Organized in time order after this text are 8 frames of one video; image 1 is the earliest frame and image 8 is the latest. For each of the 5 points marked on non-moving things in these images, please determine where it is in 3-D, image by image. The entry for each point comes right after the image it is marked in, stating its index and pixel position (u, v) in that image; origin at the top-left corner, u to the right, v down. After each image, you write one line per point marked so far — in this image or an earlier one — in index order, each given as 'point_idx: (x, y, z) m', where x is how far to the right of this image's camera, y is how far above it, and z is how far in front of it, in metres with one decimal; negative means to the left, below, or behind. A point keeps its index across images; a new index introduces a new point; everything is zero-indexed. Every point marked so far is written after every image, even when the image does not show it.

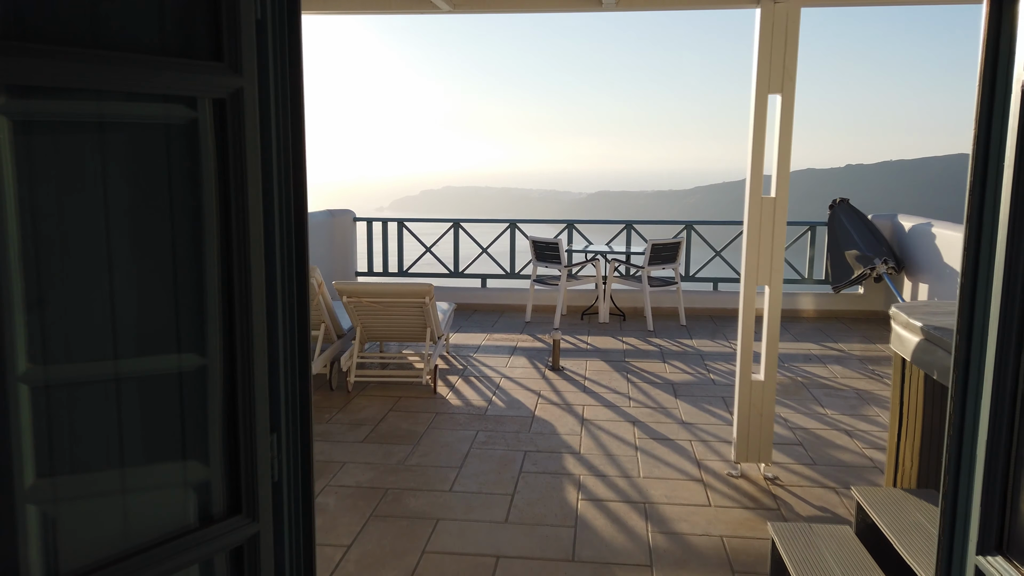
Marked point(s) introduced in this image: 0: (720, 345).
0: (+1.6, -0.4, +5.6) m
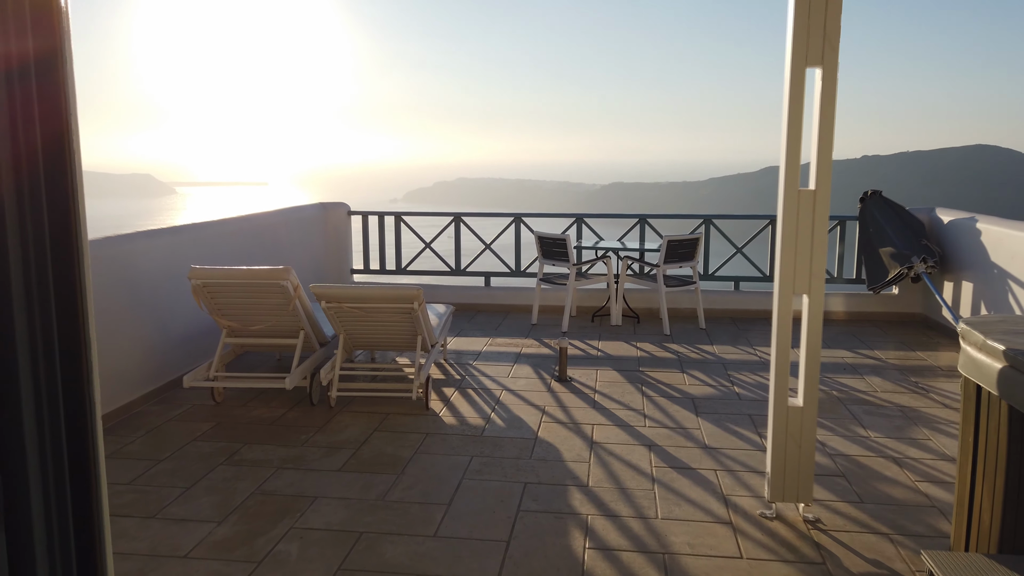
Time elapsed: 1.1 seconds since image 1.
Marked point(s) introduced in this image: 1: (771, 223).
0: (+1.6, -0.4, +5.1) m
1: (+2.2, +0.5, +6.1) m
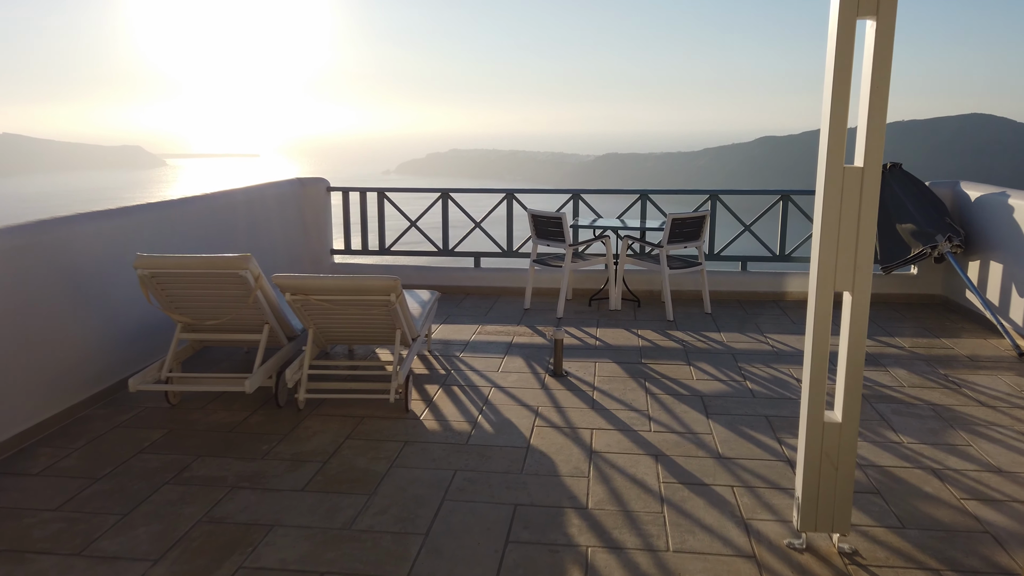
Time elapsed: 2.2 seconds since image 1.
0: (+1.5, -0.3, +4.7) m
1: (+2.1, +0.7, +5.7) m
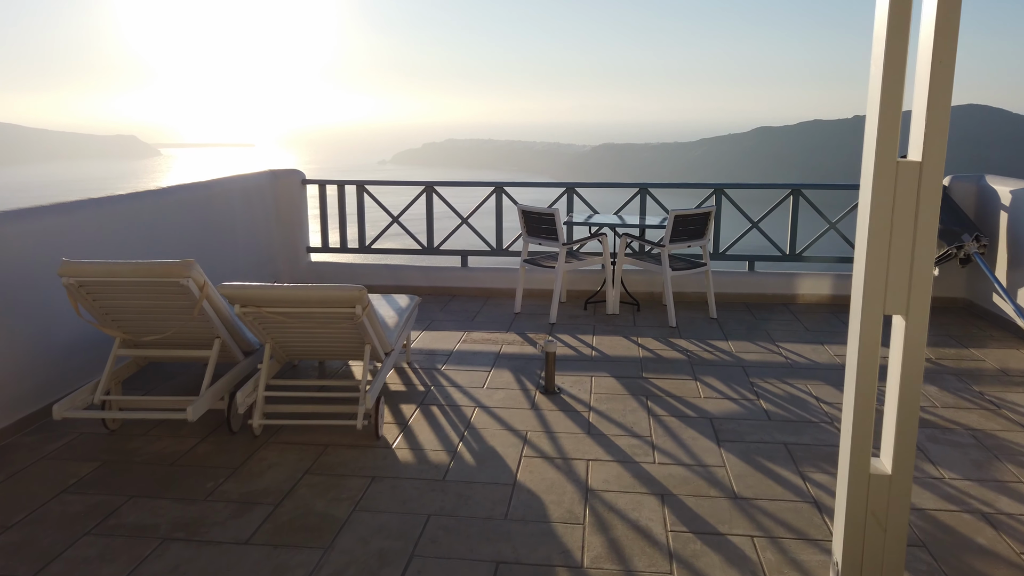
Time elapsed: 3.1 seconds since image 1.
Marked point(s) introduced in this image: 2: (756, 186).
0: (+1.5, -0.4, +4.2) m
1: (+2.0, +0.7, +5.3) m
2: (+1.8, +0.7, +5.4) m
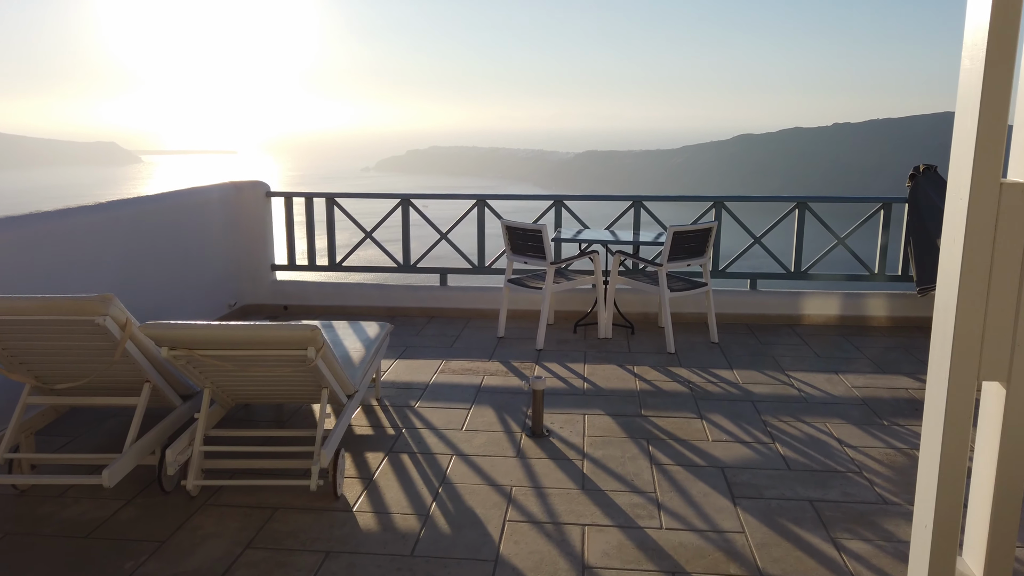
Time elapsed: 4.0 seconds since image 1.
0: (+1.4, -0.5, +3.8) m
1: (+1.9, +0.5, +4.9) m
2: (+1.7, +0.6, +5.0) m
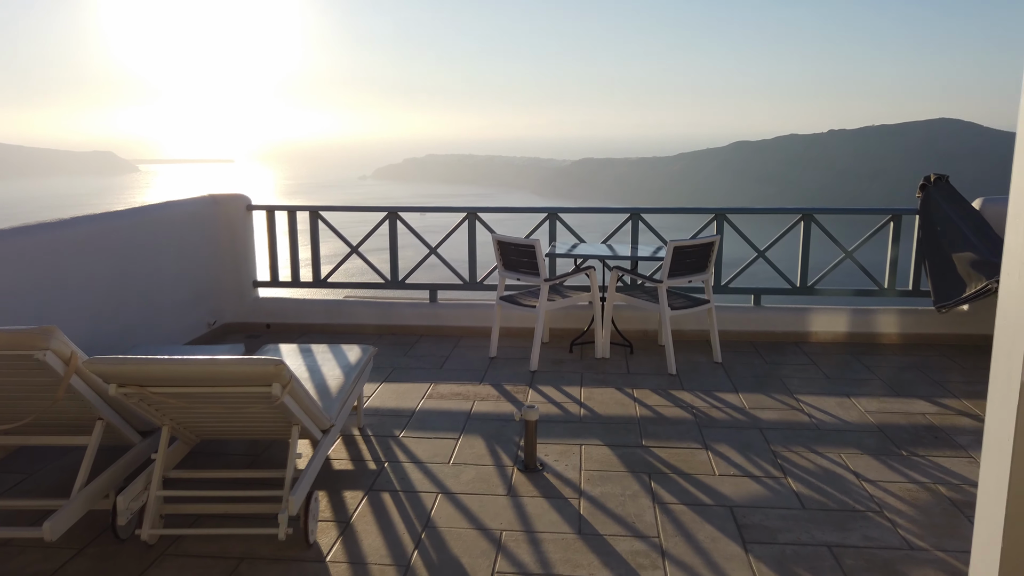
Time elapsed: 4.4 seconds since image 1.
0: (+1.3, -0.6, +3.6) m
1: (+1.8, +0.4, +4.7) m
2: (+1.6, +0.5, +4.8) m
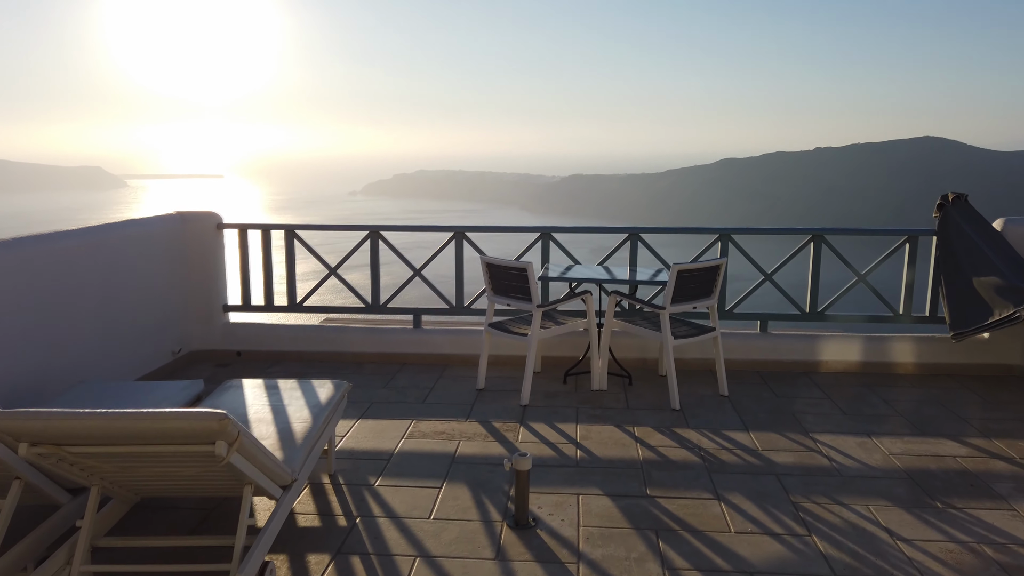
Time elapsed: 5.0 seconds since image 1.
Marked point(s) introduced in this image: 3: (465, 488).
0: (+1.3, -0.7, +3.3) m
1: (+1.8, +0.3, +4.4) m
2: (+1.5, +0.3, +4.5) m
3: (-0.2, -0.8, +2.9) m
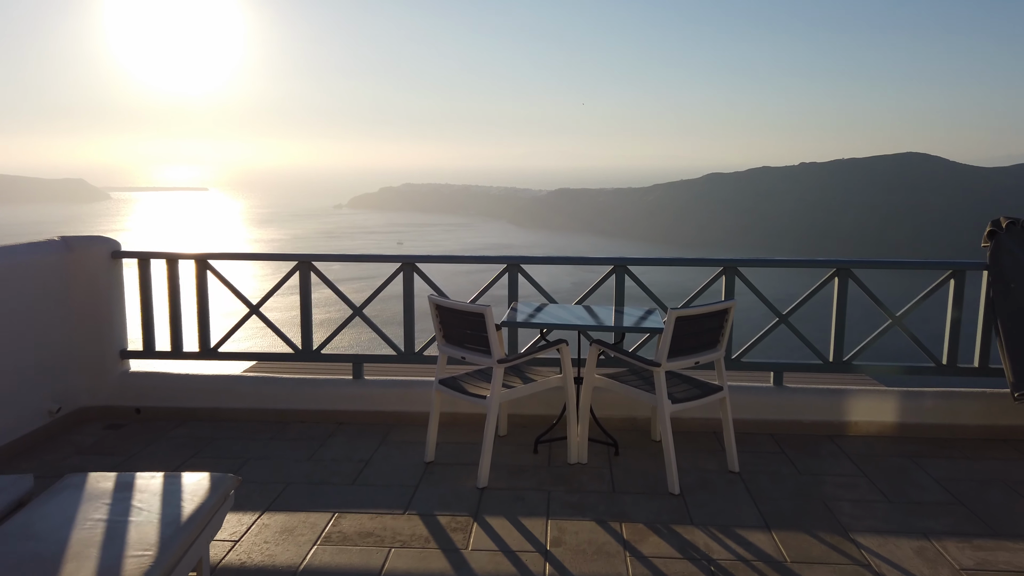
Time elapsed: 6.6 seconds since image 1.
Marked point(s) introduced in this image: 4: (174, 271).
0: (+1.1, -0.9, +2.5) m
1: (+1.6, +0.1, +3.6) m
2: (+1.3, +0.1, +3.7) m
3: (-0.4, -1.0, +2.1) m
4: (-1.8, +0.1, +4.0) m
